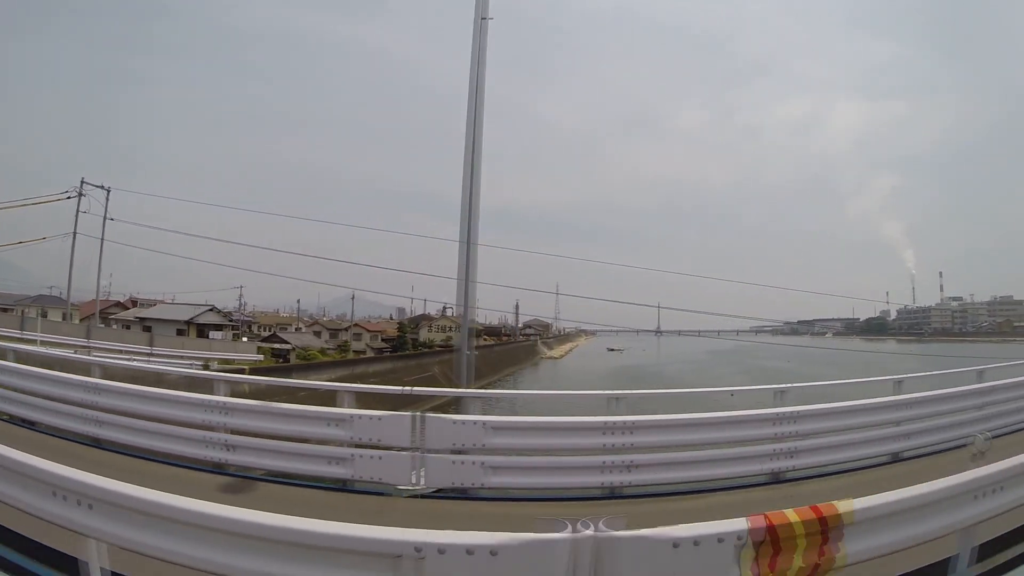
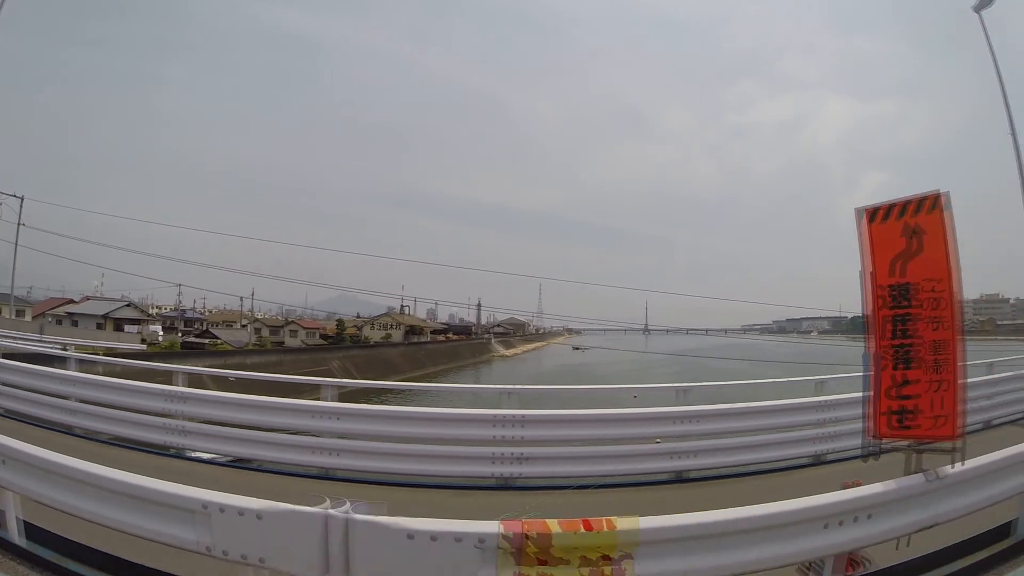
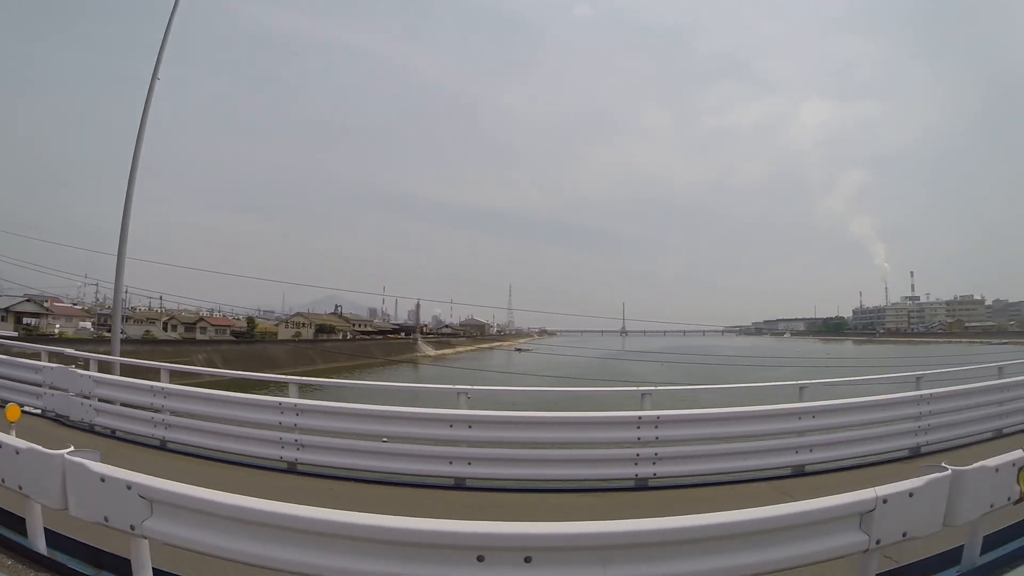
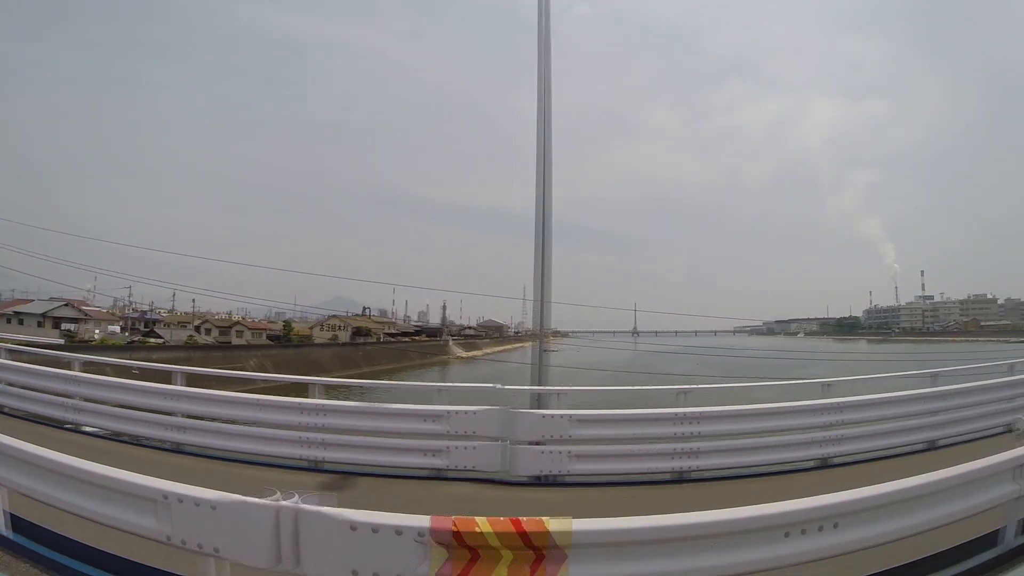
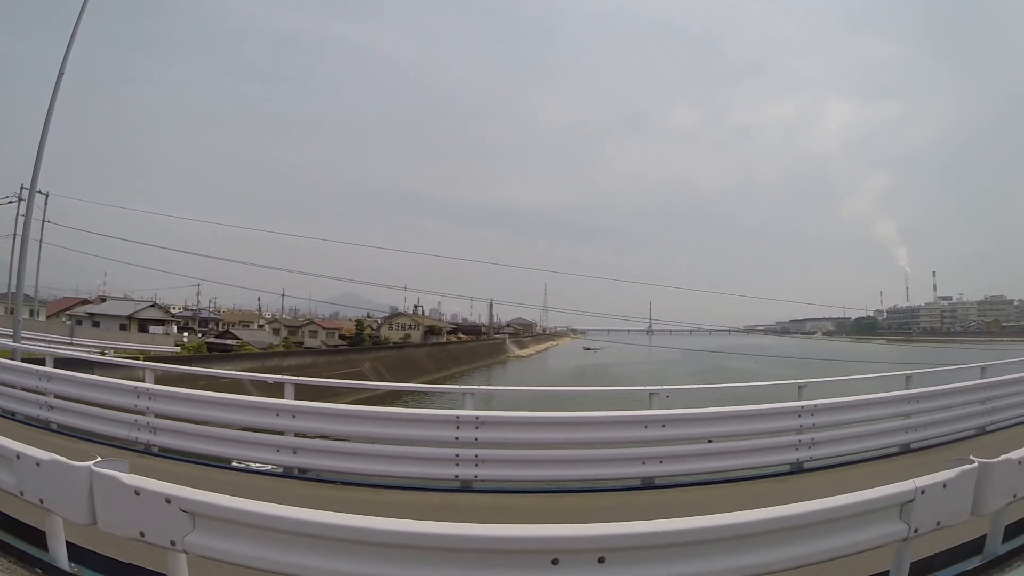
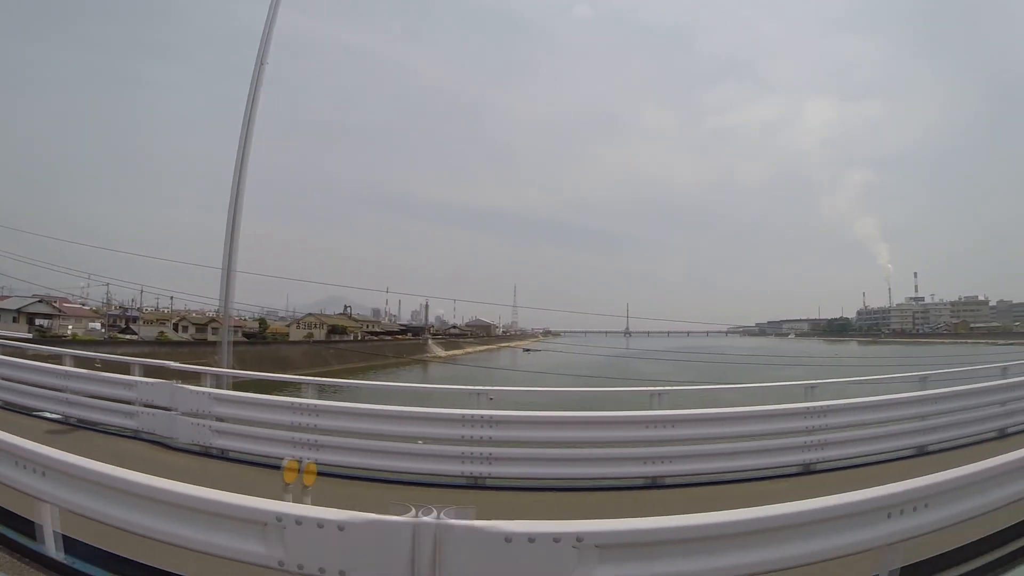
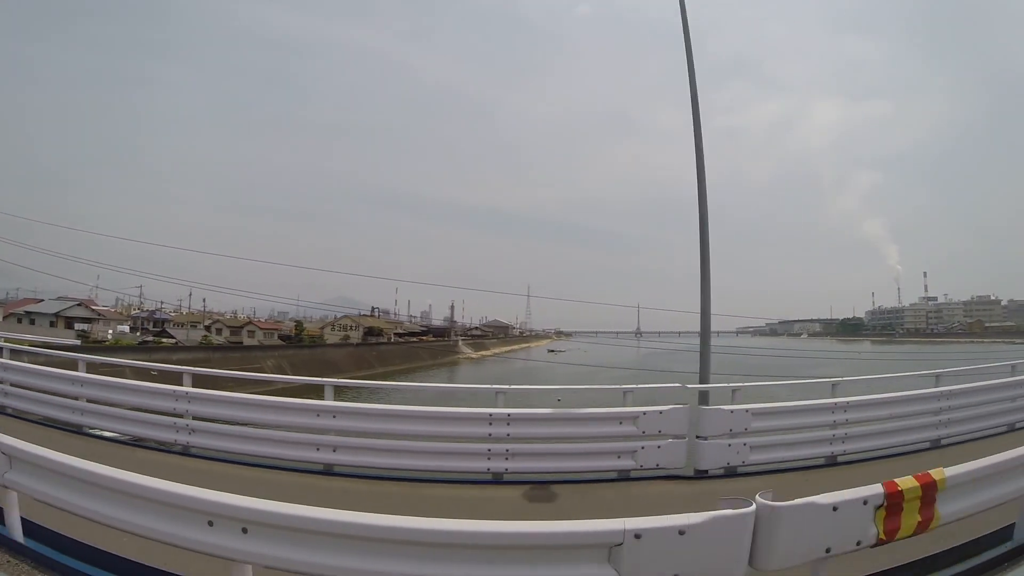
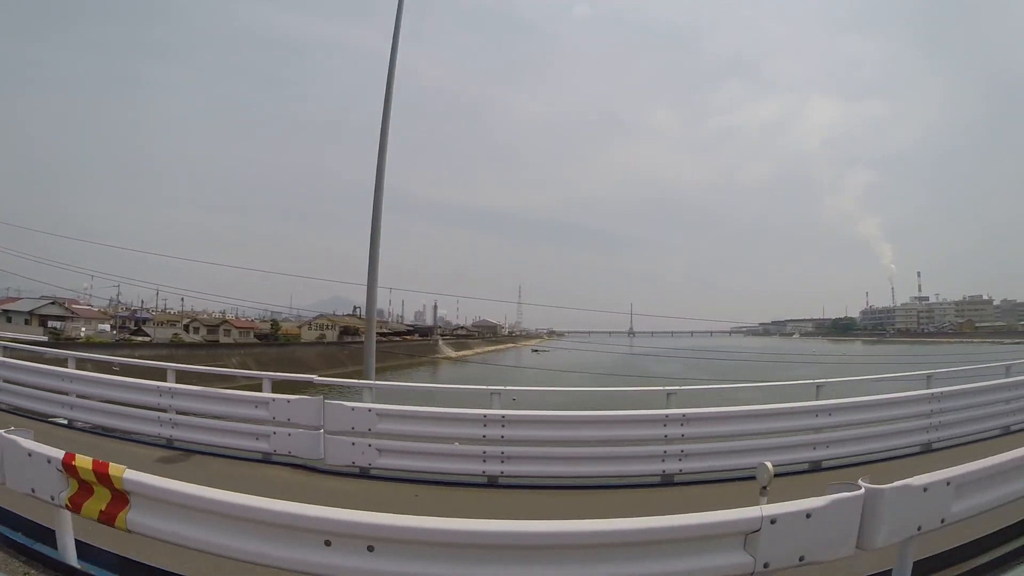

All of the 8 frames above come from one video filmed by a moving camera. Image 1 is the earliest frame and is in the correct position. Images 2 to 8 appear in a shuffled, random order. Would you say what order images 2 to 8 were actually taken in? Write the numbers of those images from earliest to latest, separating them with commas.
5, 2, 7, 4, 8, 6, 3
